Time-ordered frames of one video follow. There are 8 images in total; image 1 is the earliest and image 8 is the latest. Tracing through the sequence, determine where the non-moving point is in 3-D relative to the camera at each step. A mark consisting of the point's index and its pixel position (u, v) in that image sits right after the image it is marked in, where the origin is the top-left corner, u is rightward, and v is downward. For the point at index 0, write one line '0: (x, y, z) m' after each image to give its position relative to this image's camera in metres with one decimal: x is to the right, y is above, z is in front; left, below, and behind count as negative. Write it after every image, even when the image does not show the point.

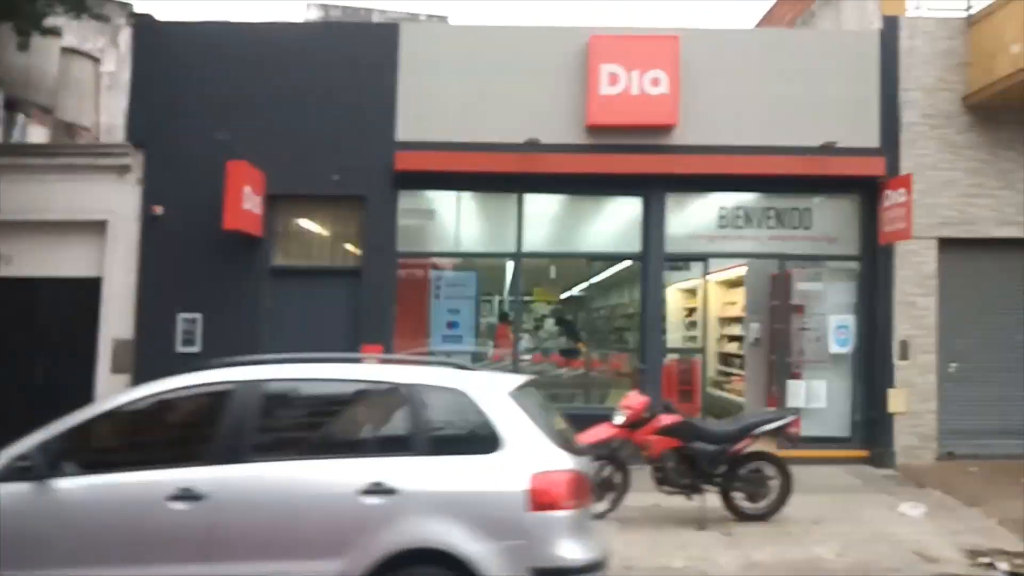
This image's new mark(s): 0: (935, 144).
0: (+3.1, +1.0, +10.0) m
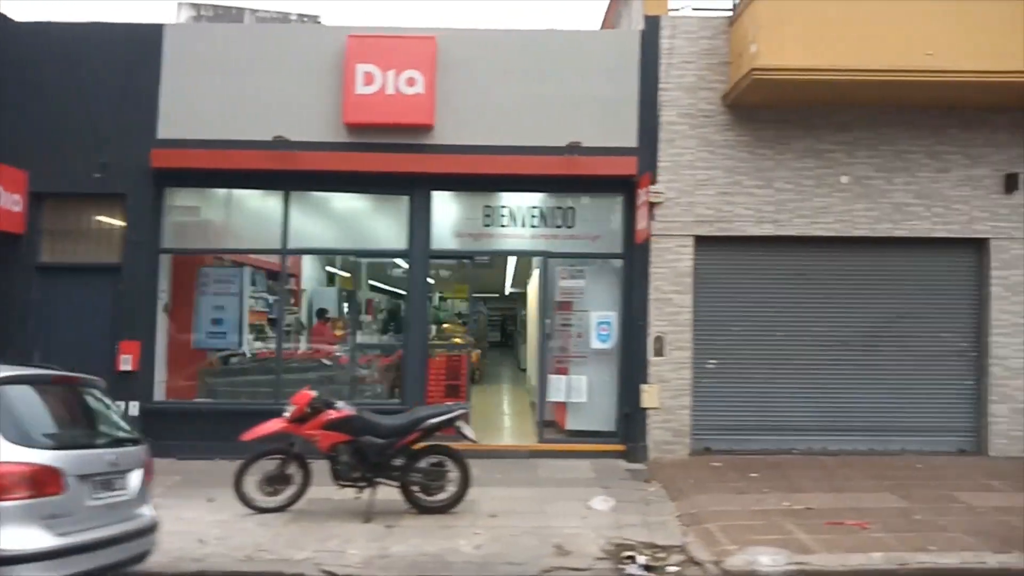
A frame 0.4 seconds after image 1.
0: (+1.3, +1.1, +10.1) m
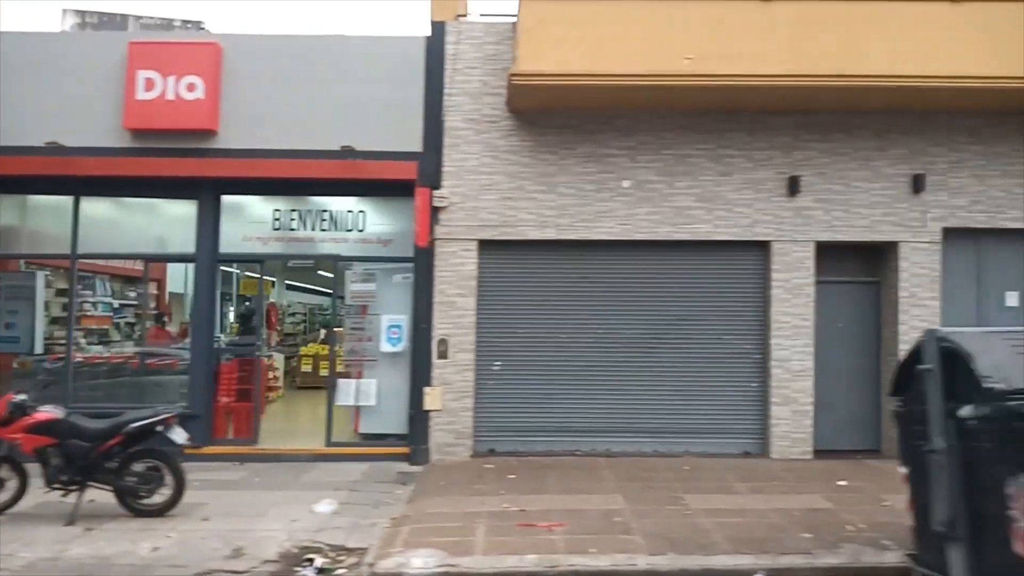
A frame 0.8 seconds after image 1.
0: (-0.3, +1.0, +10.2) m
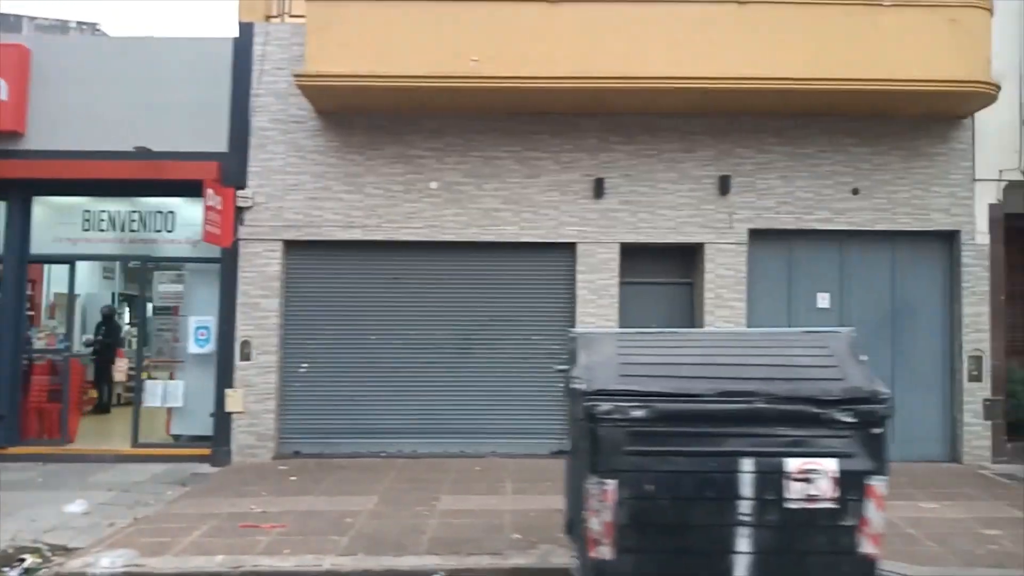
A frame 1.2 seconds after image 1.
0: (-1.7, +1.0, +10.2) m
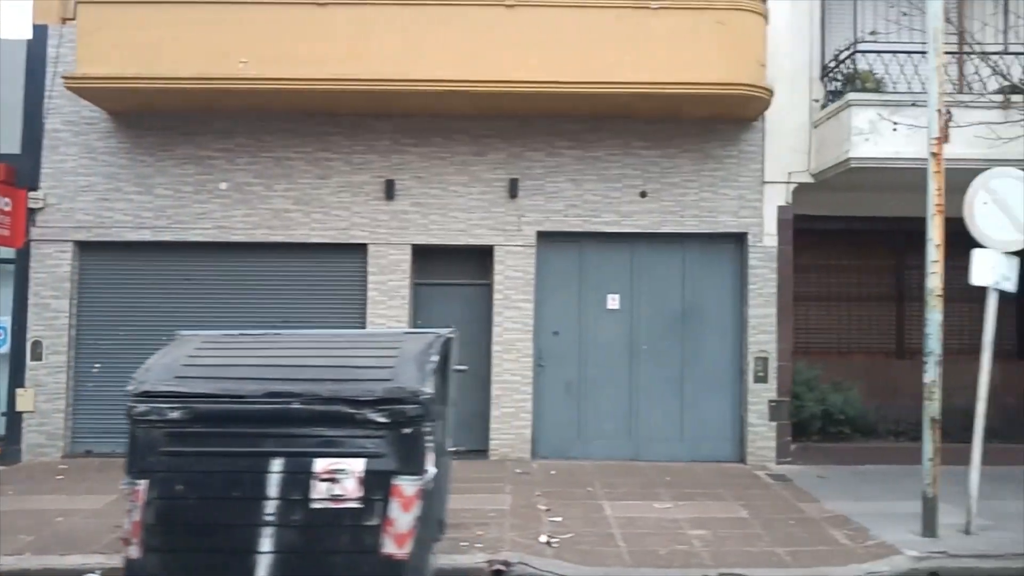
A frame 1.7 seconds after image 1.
0: (-3.2, +1.0, +10.3) m
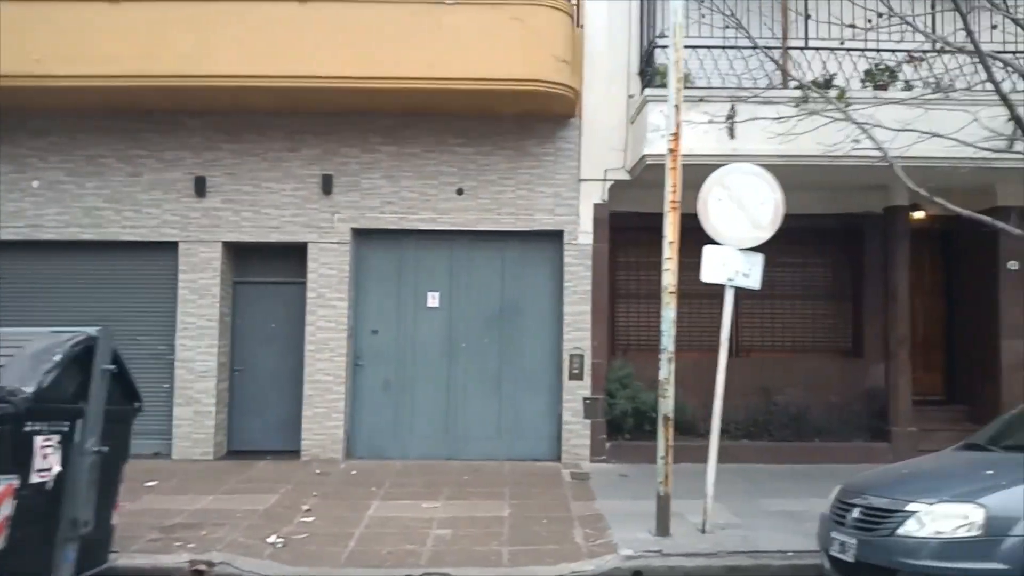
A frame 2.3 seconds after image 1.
0: (-4.6, +1.0, +10.3) m
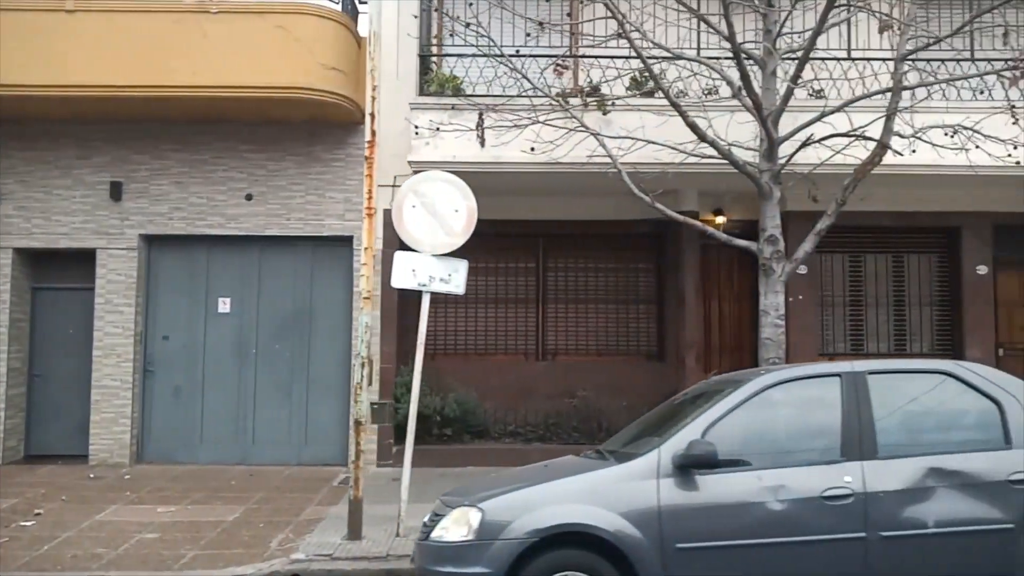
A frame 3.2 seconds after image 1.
0: (-6.2, +1.0, +10.4) m
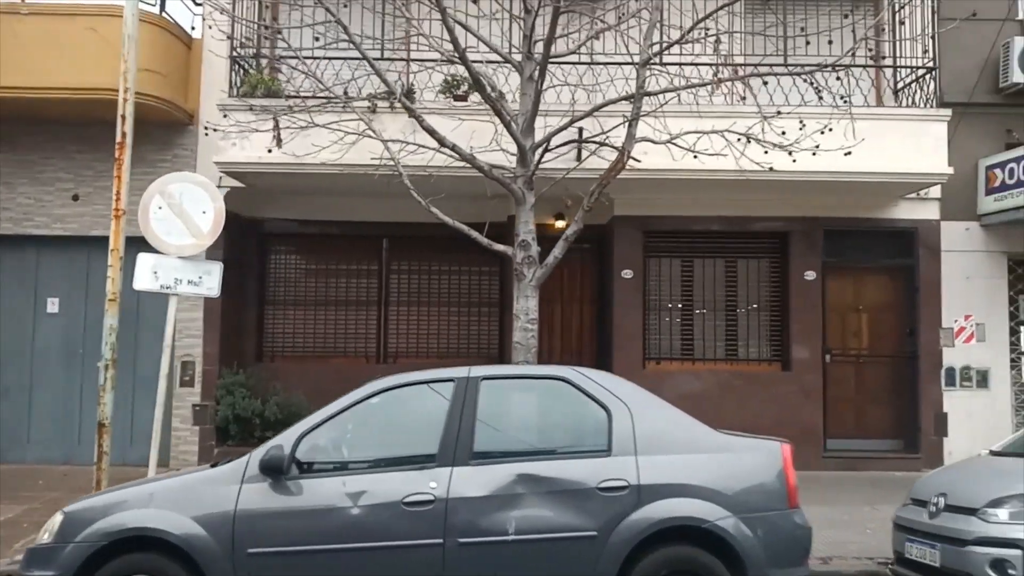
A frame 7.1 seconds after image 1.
0: (-7.5, +1.0, +10.5) m
